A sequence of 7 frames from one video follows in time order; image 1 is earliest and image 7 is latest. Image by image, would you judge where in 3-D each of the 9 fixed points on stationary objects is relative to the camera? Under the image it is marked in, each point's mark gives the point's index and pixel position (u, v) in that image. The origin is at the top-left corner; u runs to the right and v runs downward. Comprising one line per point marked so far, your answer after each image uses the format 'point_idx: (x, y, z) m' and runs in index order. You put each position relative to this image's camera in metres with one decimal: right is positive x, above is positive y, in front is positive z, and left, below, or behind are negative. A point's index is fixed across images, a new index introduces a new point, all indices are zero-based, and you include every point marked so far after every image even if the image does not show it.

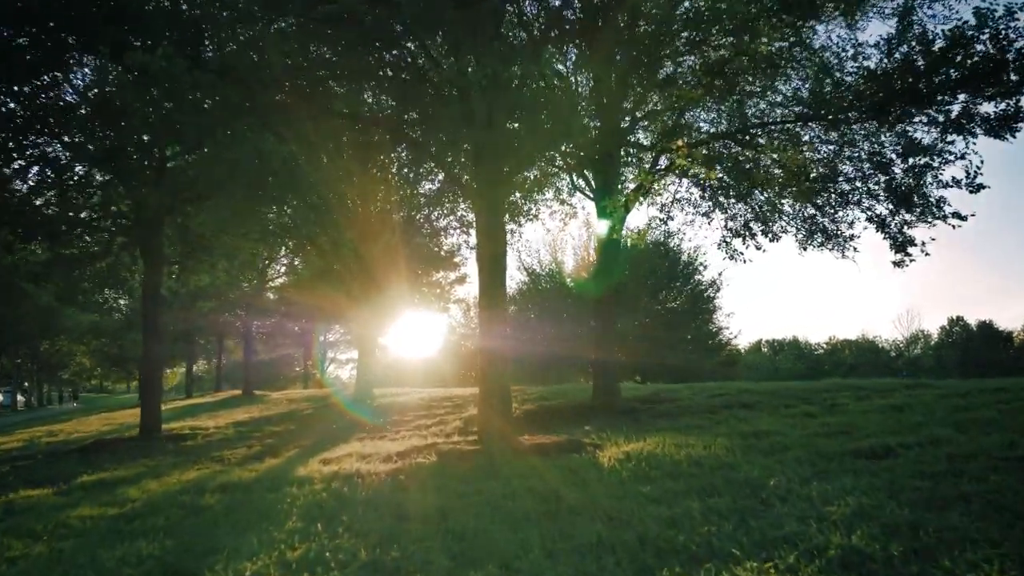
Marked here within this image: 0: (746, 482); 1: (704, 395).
0: (+2.5, -2.0, +8.6) m
1: (+4.6, -2.6, +19.9) m
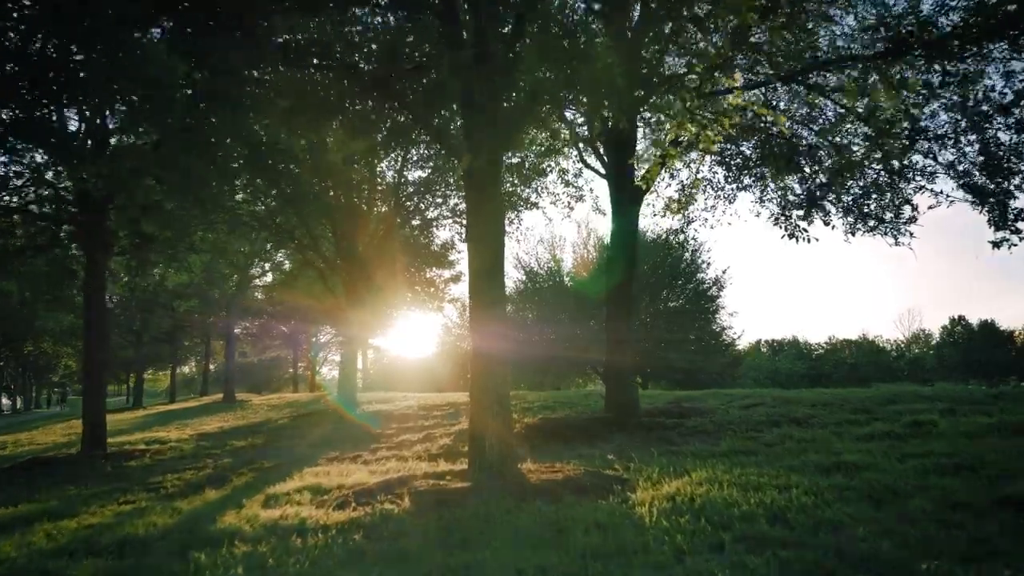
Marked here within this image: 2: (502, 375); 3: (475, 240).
0: (+2.5, -1.9, +5.6) m
1: (+4.6, -2.4, +17.0) m
2: (-0.2, -1.3, +10.9) m
3: (-0.5, +0.6, +11.3) m
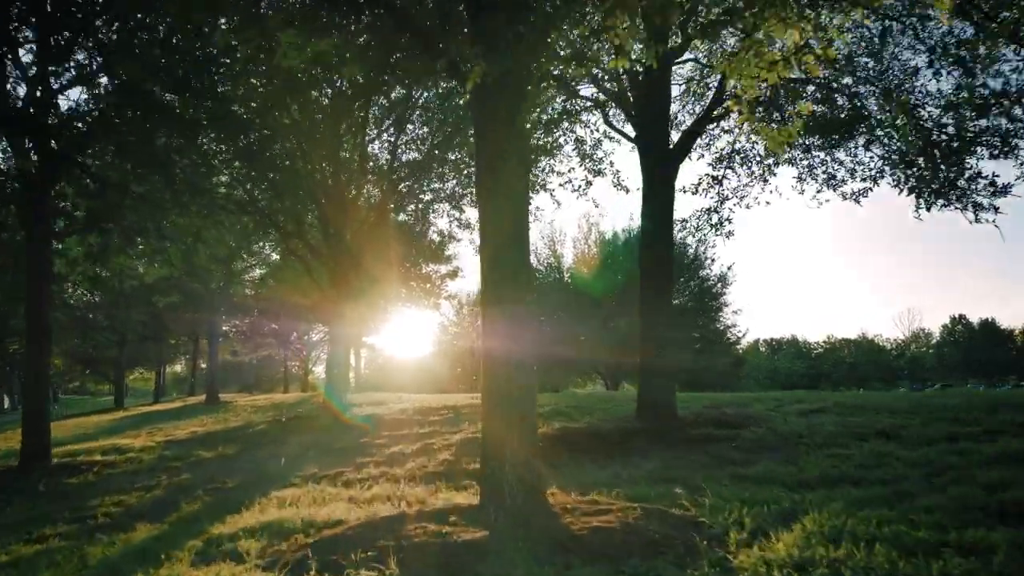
0: (+2.8, -1.6, +2.9) m
1: (+4.8, -2.2, +14.3) m
2: (0.0, -1.0, +8.1) m
3: (-0.2, +0.8, +8.5) m
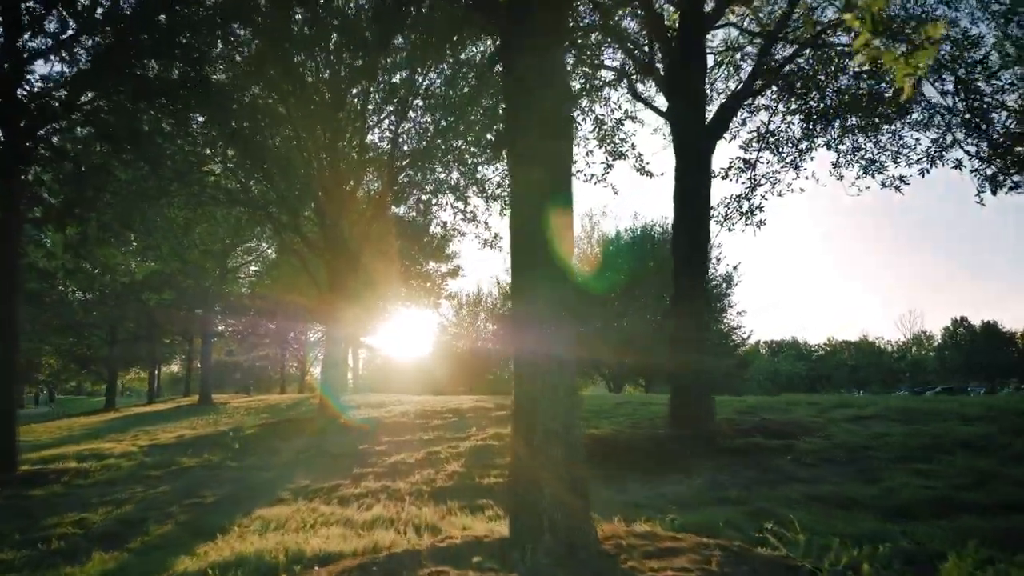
0: (+3.0, -1.4, +1.4) m
1: (+5.1, -2.0, +12.7) m
2: (+0.3, -0.9, +6.6) m
3: (0.0, +1.0, +7.0) m
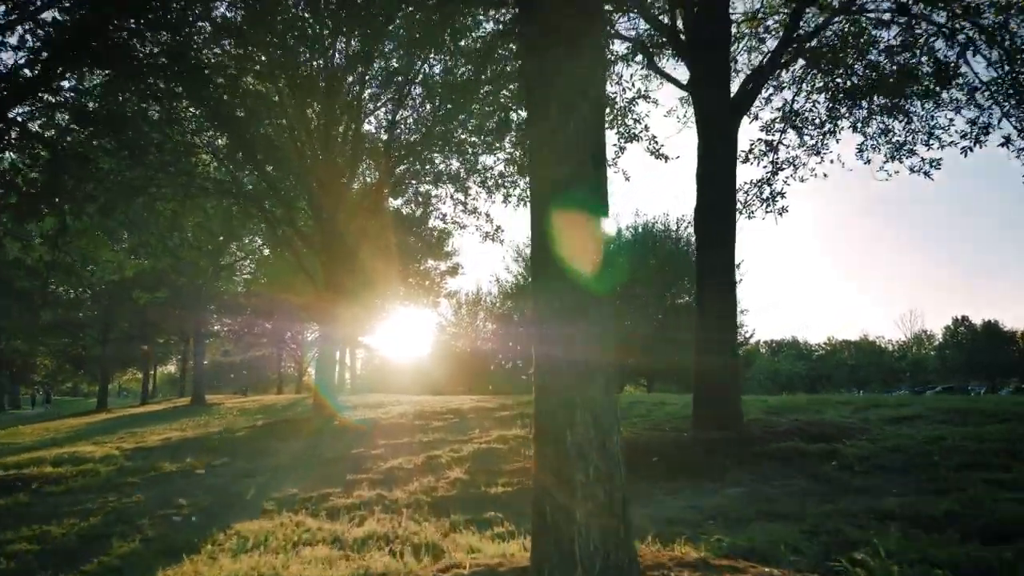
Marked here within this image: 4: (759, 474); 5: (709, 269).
0: (+3.2, -1.3, +0.2) m
1: (+5.2, -1.9, +11.6) m
2: (+0.4, -0.7, +5.5) m
3: (+0.2, +1.2, +5.9) m
4: (+2.7, -2.1, +9.1) m
5: (+2.9, +0.4, +12.3) m
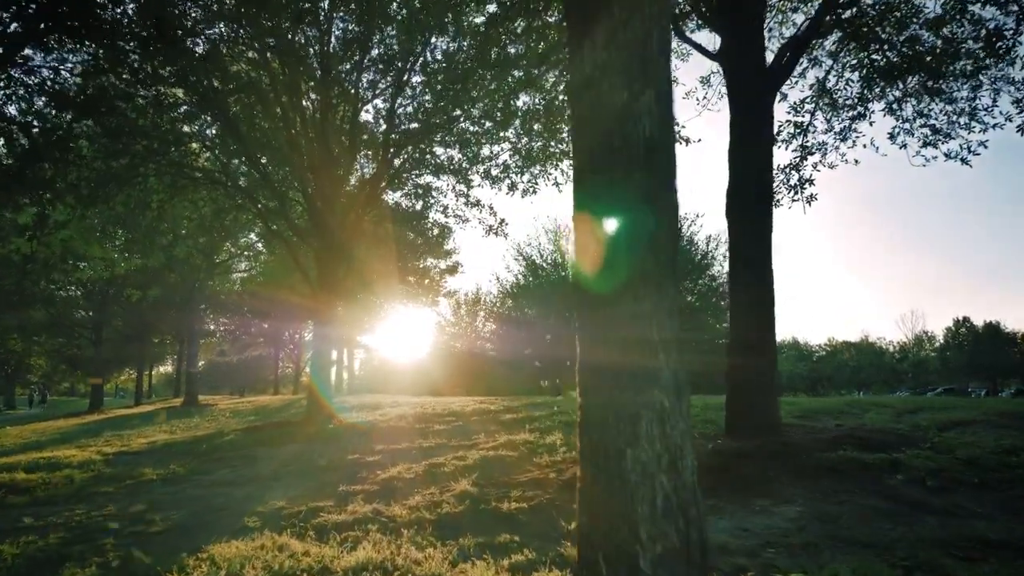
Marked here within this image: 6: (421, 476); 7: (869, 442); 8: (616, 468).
0: (+3.3, -1.1, -0.9) m
1: (+5.3, -1.8, +10.5) m
2: (+0.6, -0.6, +4.3) m
3: (+0.3, +1.3, +4.7) m
4: (+2.9, -1.9, +8.0) m
5: (+3.1, +0.5, +11.1) m
6: (-1.3, -2.5, +11.2) m
7: (+4.1, -1.8, +9.4) m
8: (+0.5, -0.9, +4.3) m
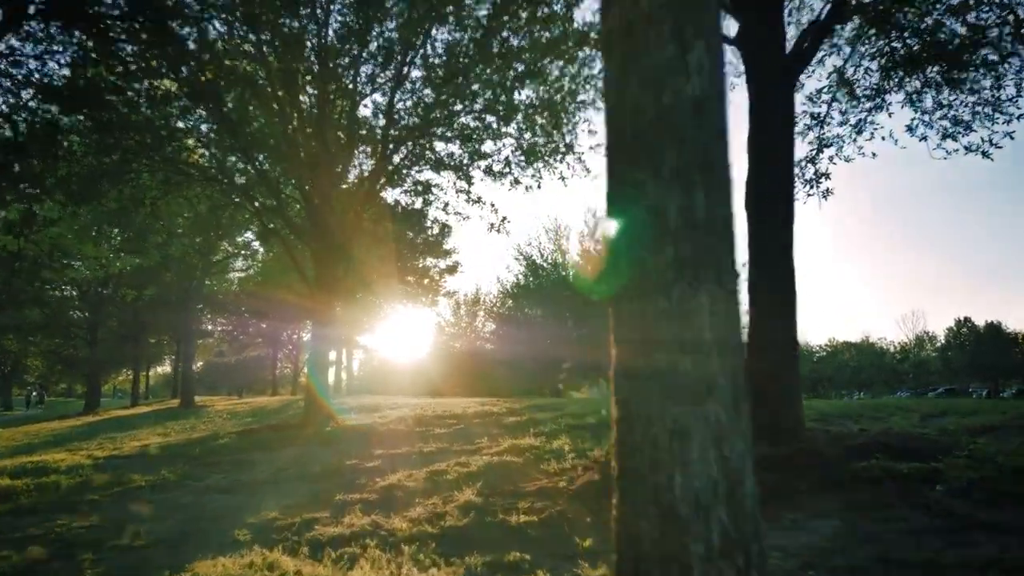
0: (+3.4, -1.1, -1.5) m
1: (+5.4, -1.7, +9.9) m
2: (+0.7, -0.5, +3.7) m
3: (+0.4, +1.3, +4.1) m
4: (+3.0, -1.9, +7.4) m
5: (+3.2, +0.5, +10.5) m
6: (-1.2, -2.5, +10.6) m
7: (+4.2, -1.7, +8.9) m
8: (+0.6, -0.9, +3.7) m
